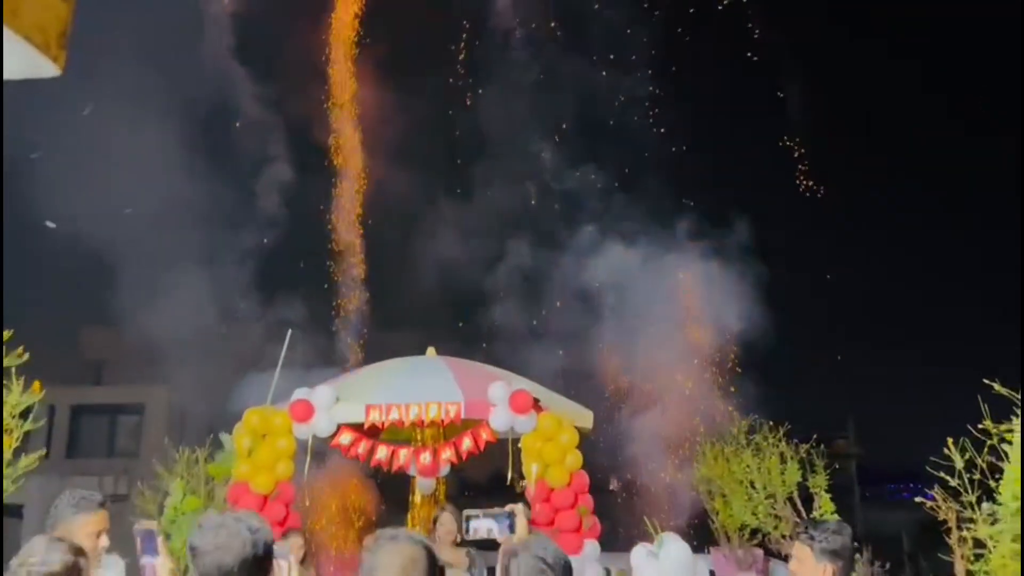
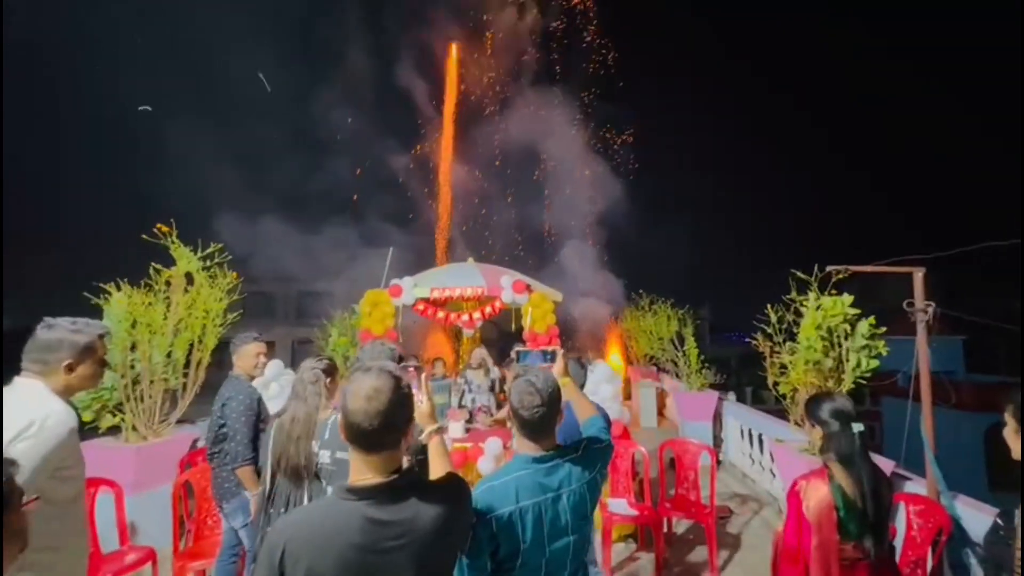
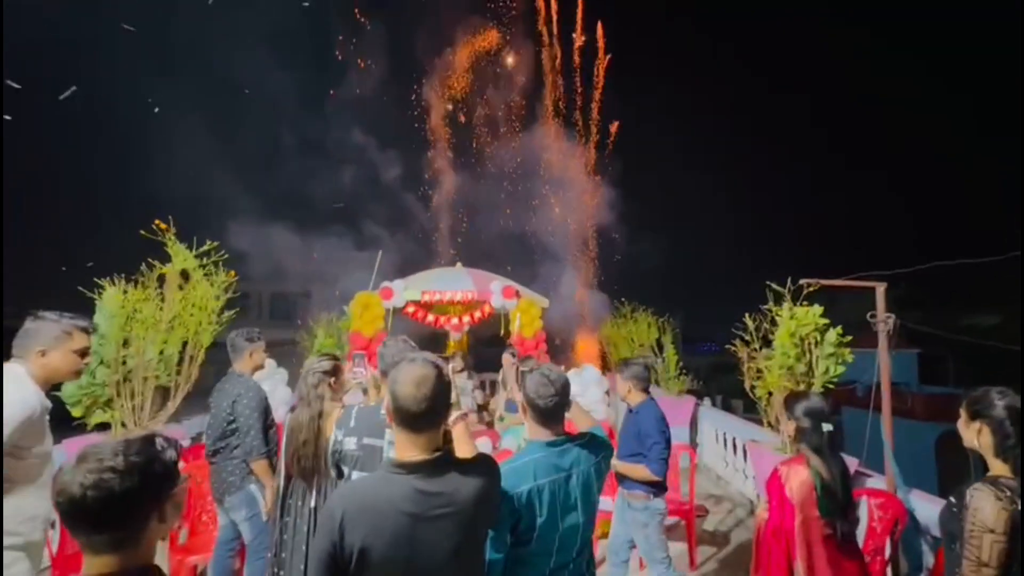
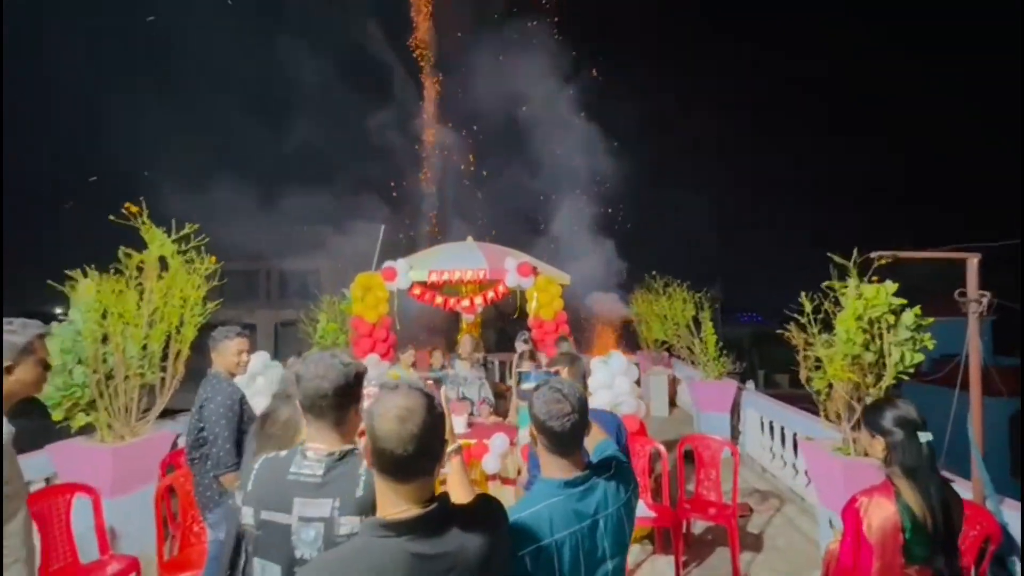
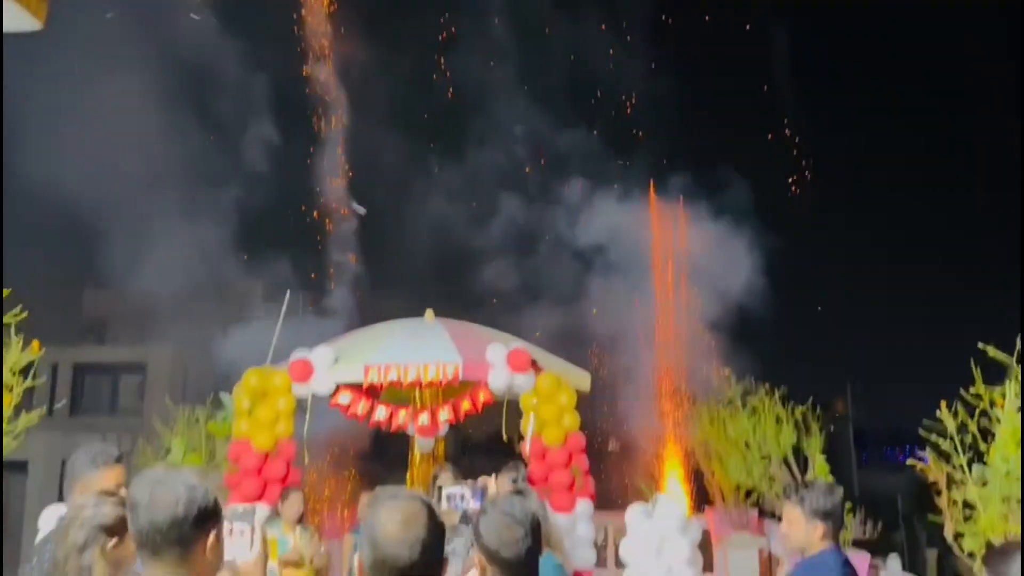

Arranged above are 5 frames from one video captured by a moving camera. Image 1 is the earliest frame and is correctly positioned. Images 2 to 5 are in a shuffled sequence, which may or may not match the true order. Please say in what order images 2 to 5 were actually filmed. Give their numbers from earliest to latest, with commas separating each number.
5, 3, 2, 4
